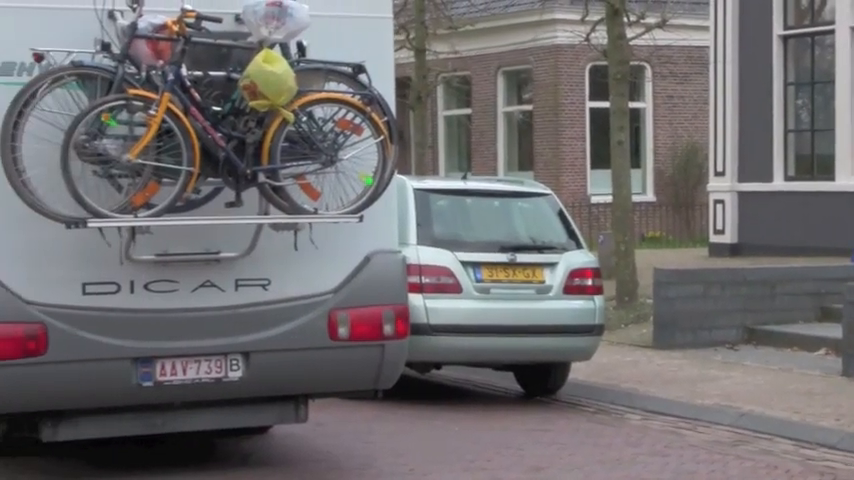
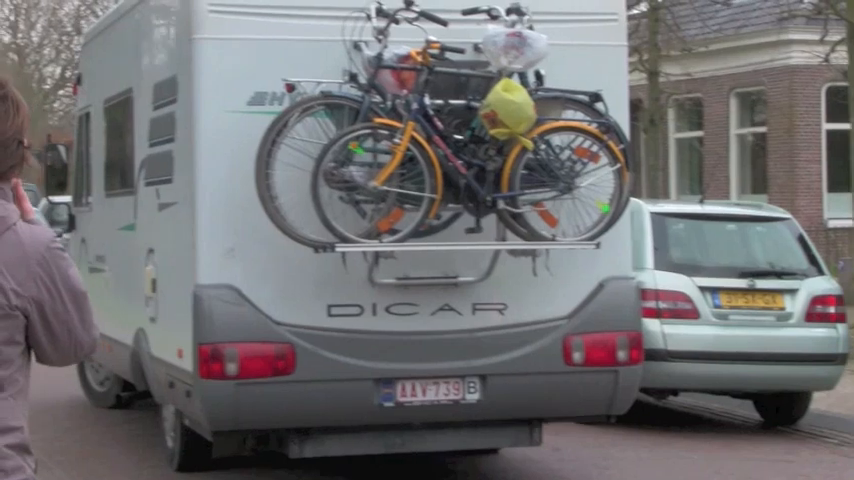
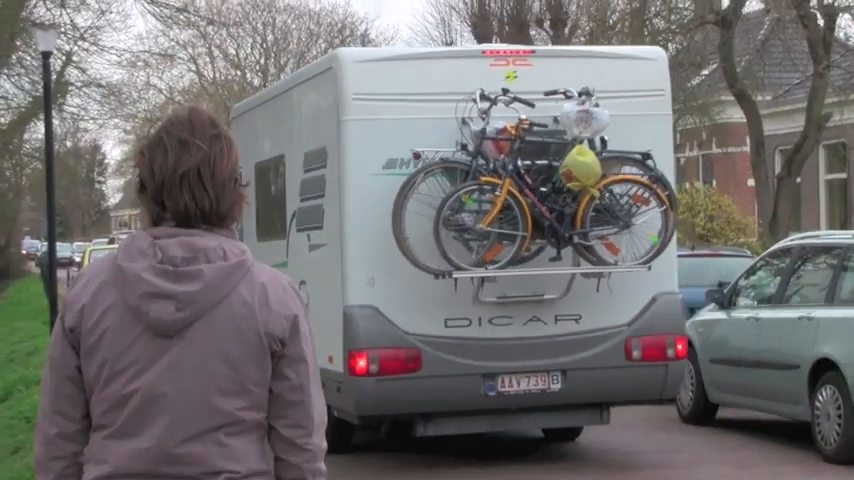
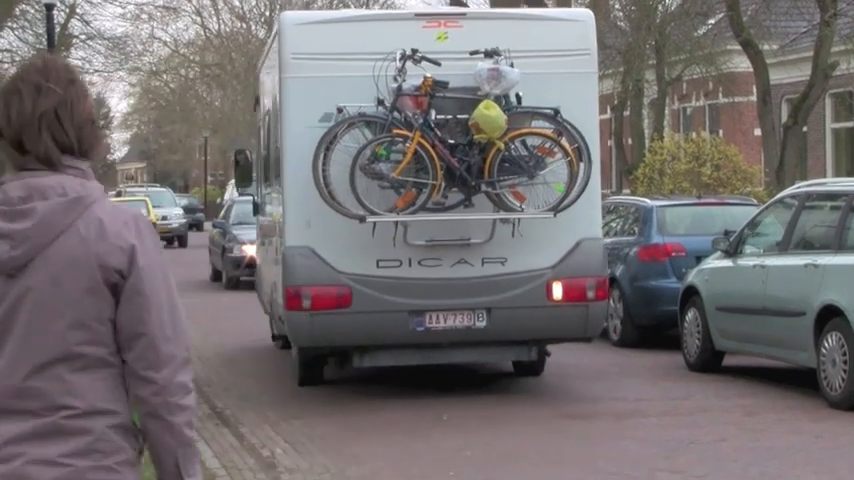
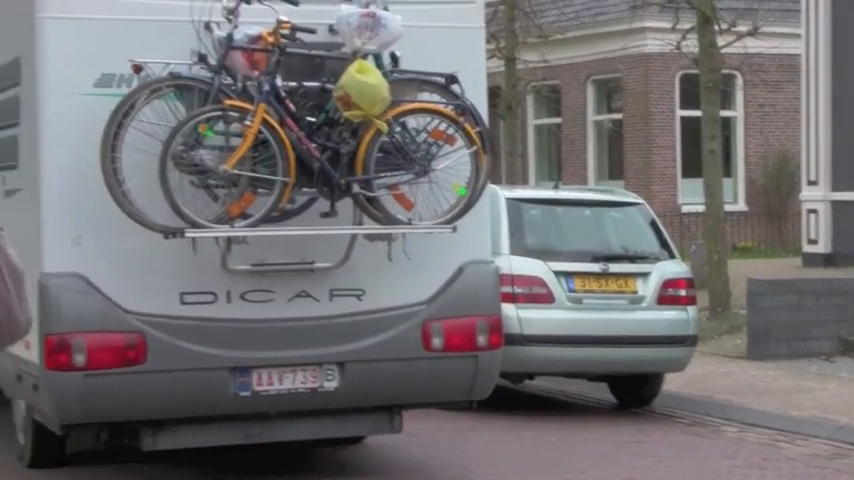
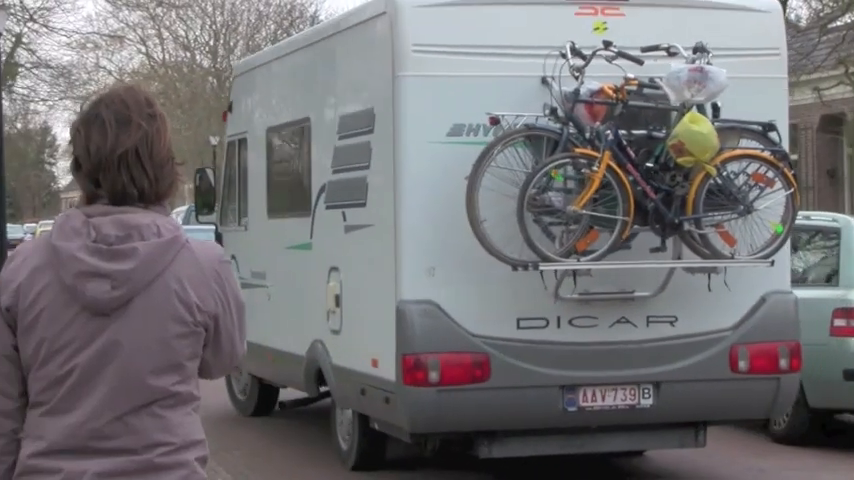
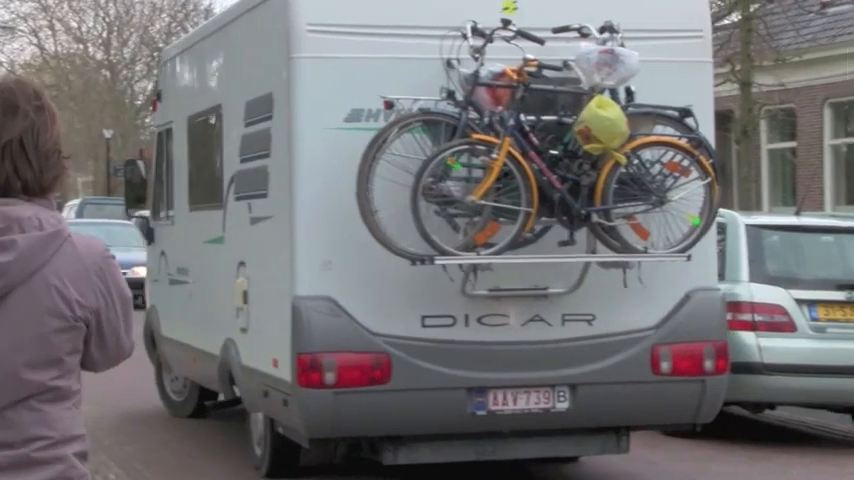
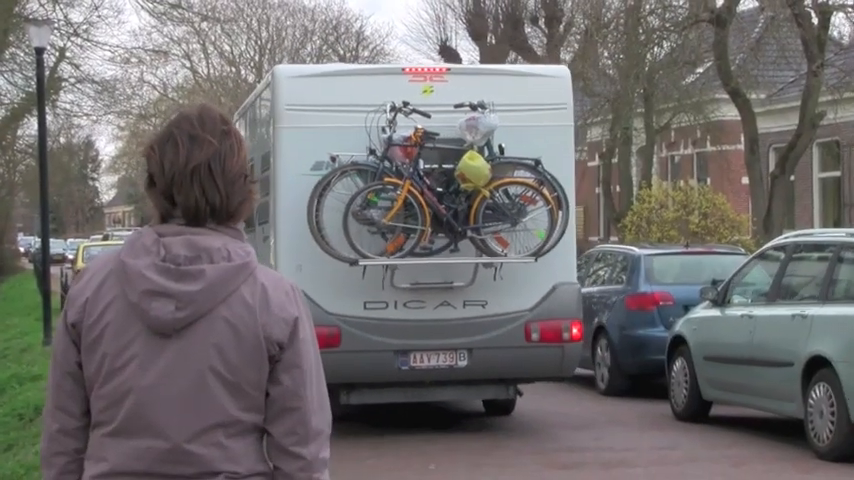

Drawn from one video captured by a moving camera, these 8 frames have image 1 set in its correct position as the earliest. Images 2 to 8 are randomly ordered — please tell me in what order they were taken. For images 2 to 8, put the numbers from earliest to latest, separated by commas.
5, 2, 7, 6, 3, 8, 4
